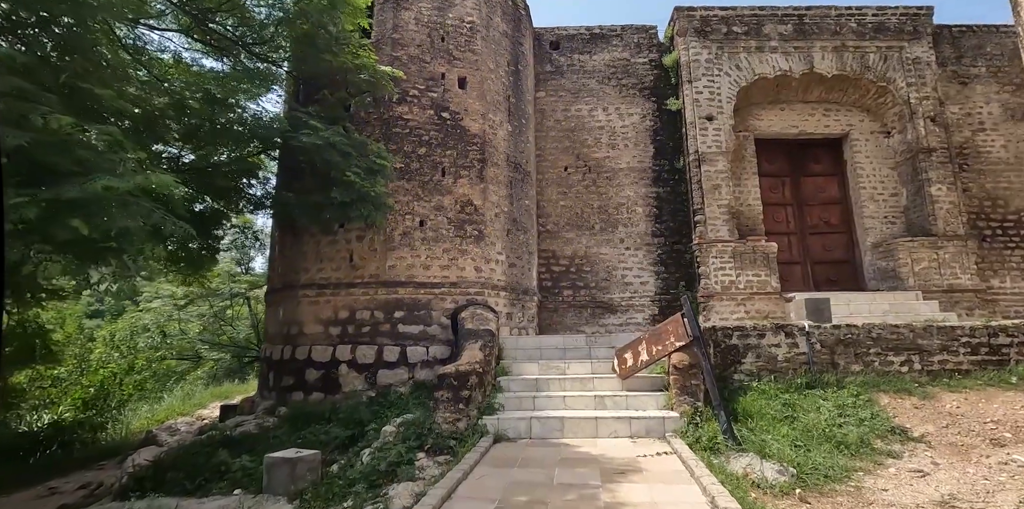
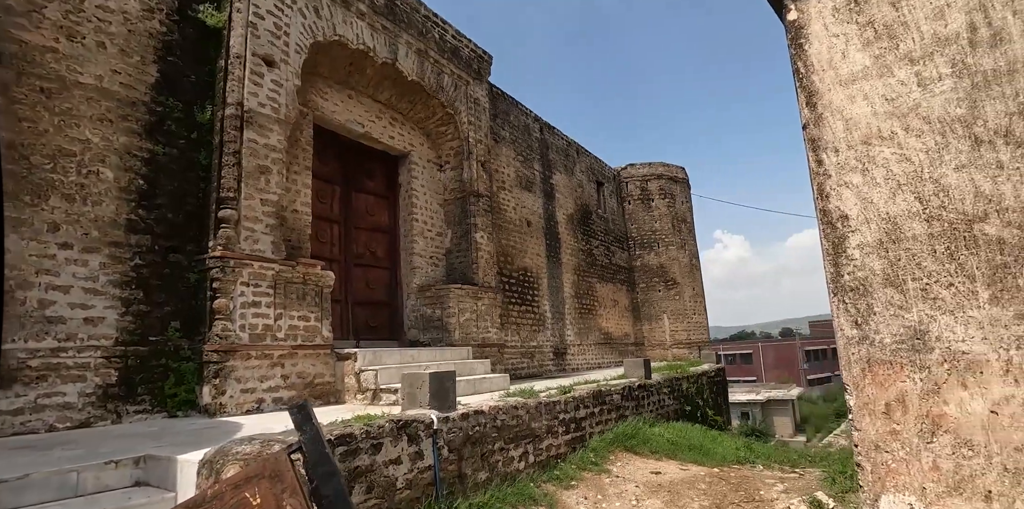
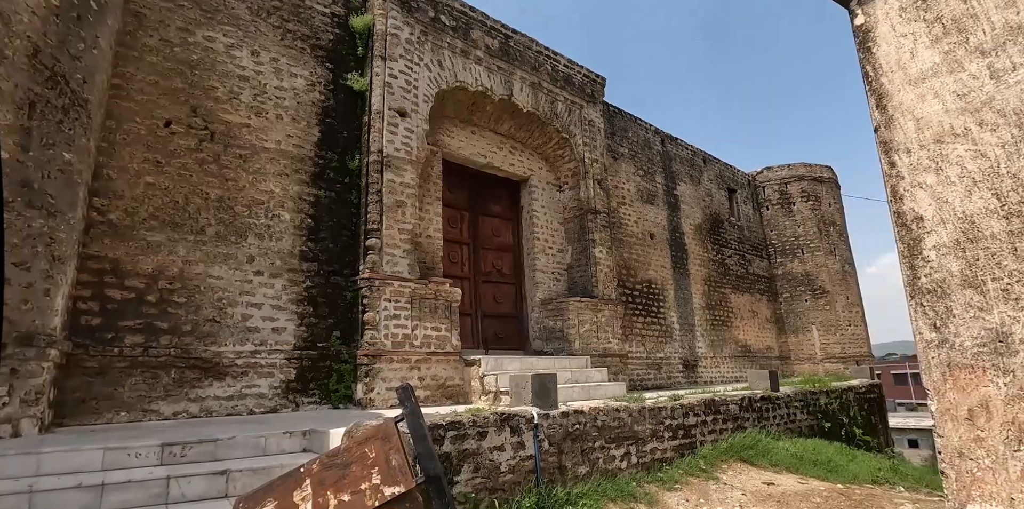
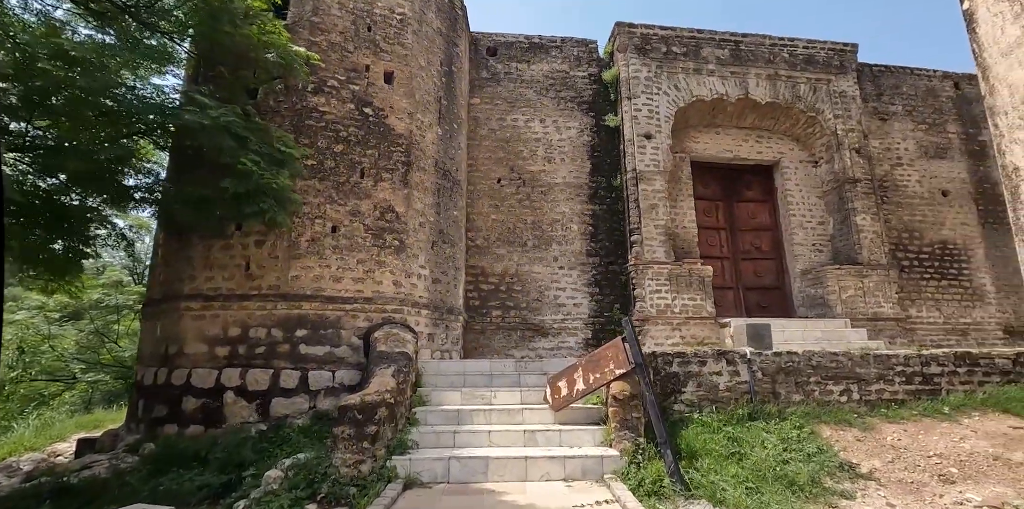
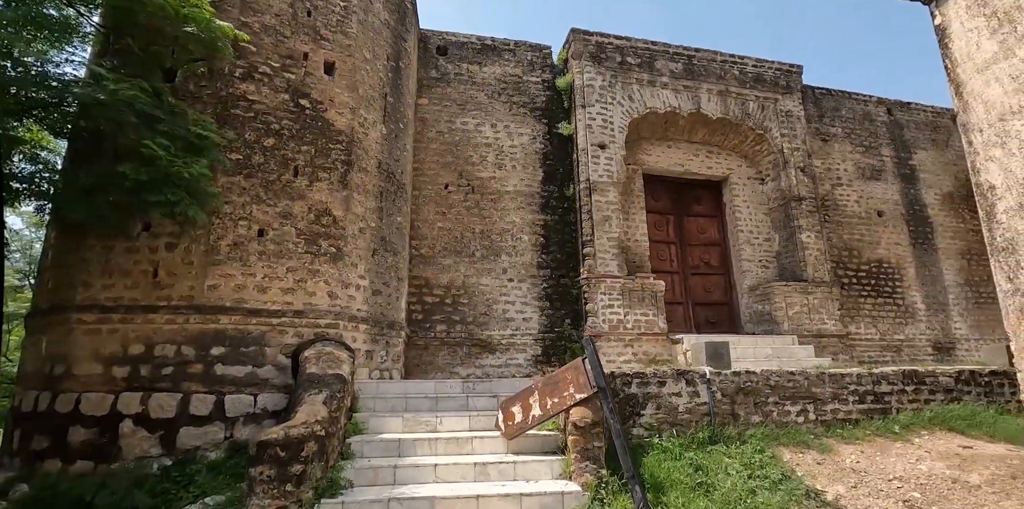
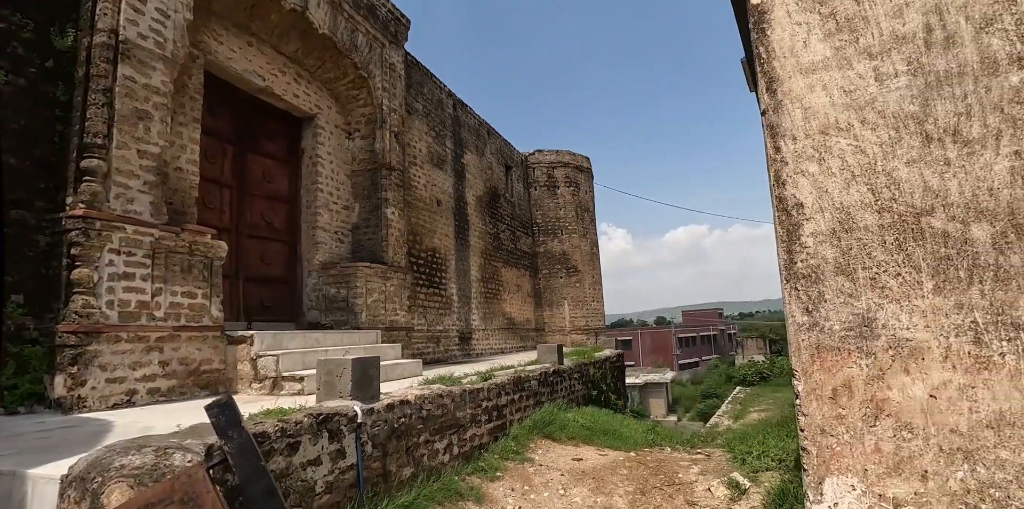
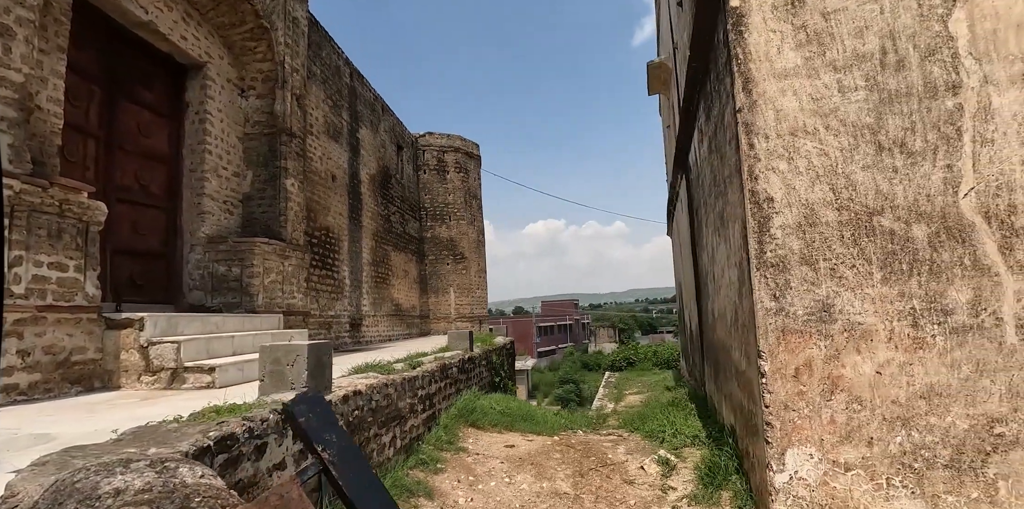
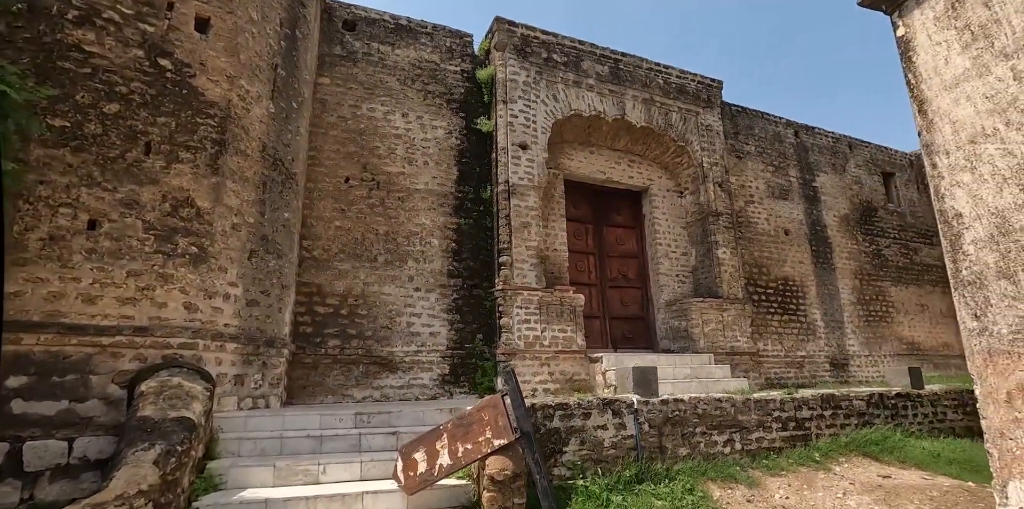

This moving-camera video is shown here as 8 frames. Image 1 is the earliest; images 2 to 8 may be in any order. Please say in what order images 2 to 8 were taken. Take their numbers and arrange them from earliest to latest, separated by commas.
4, 5, 8, 3, 2, 6, 7
